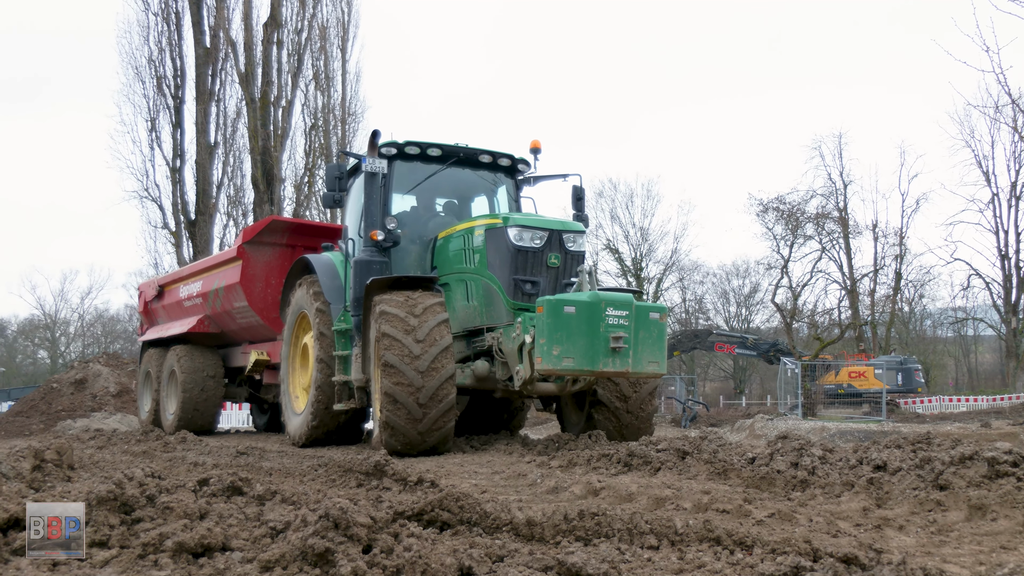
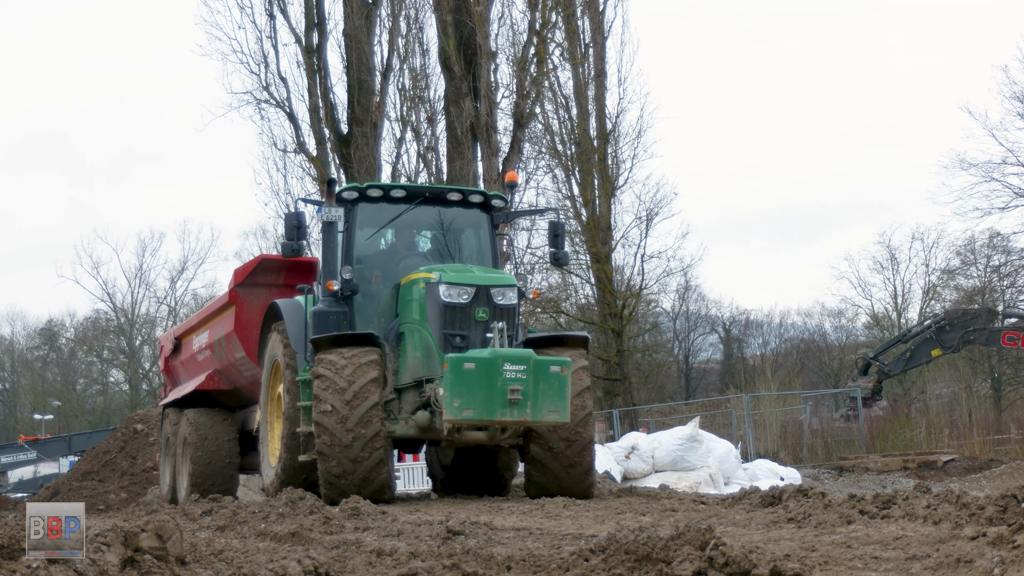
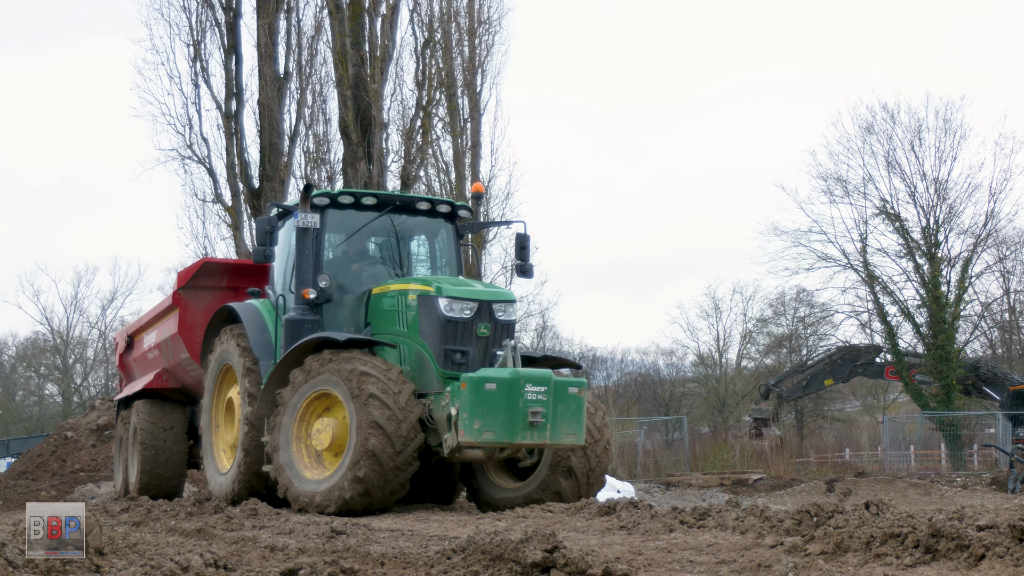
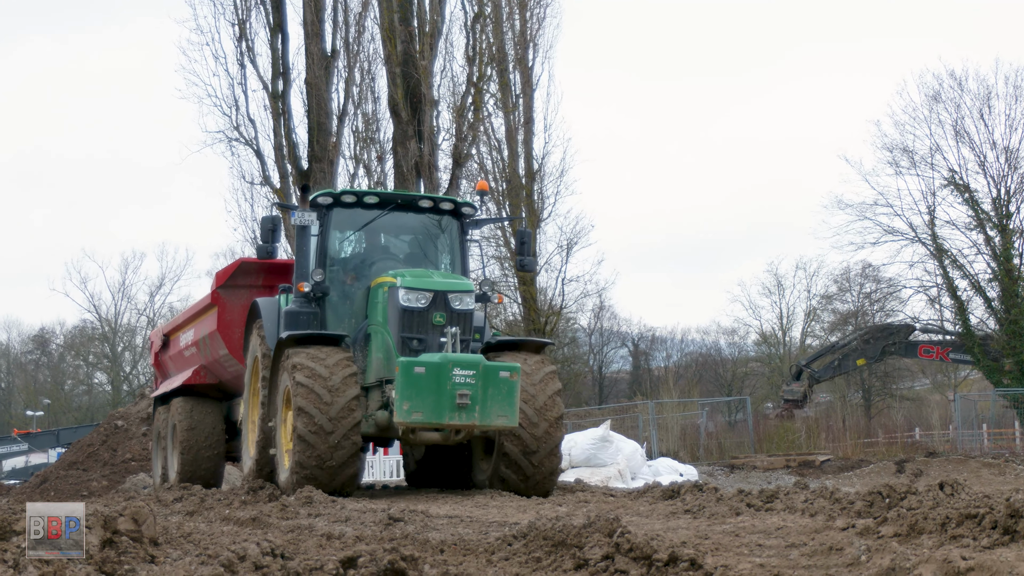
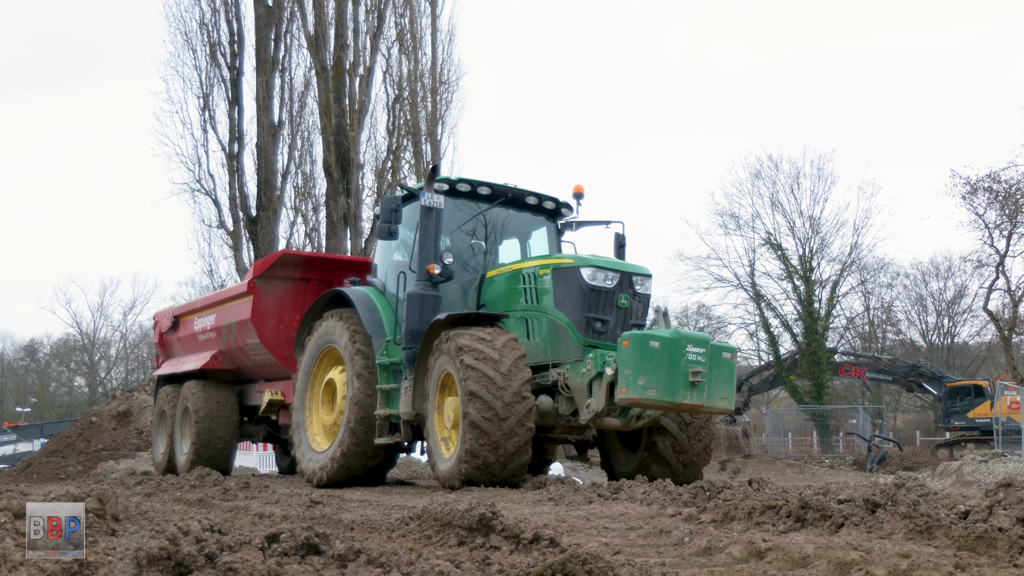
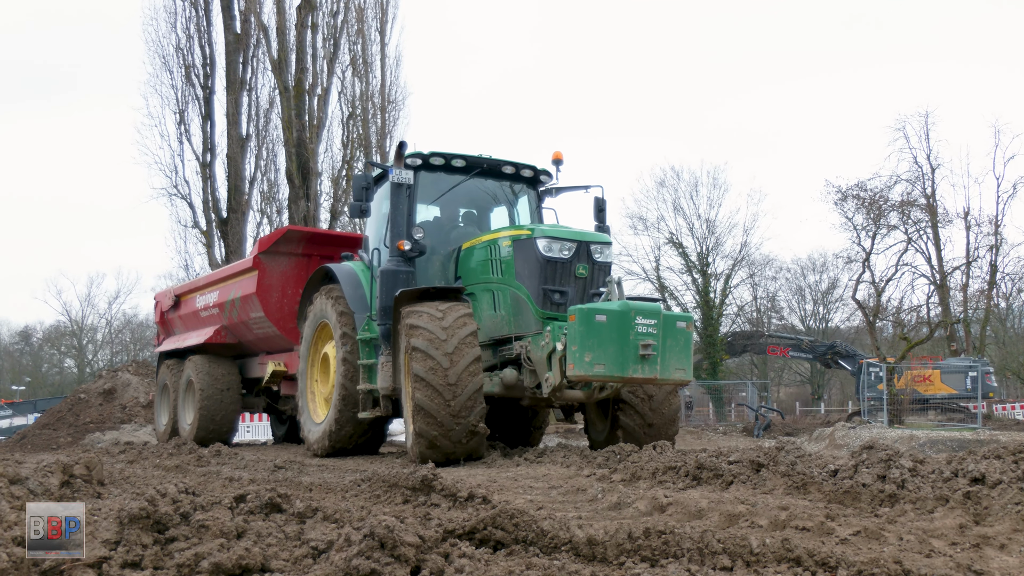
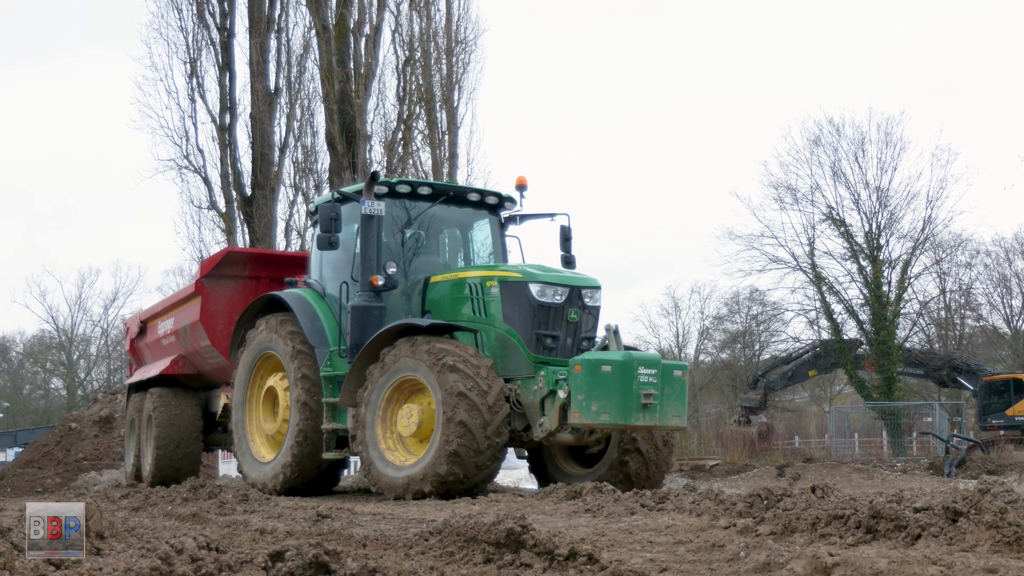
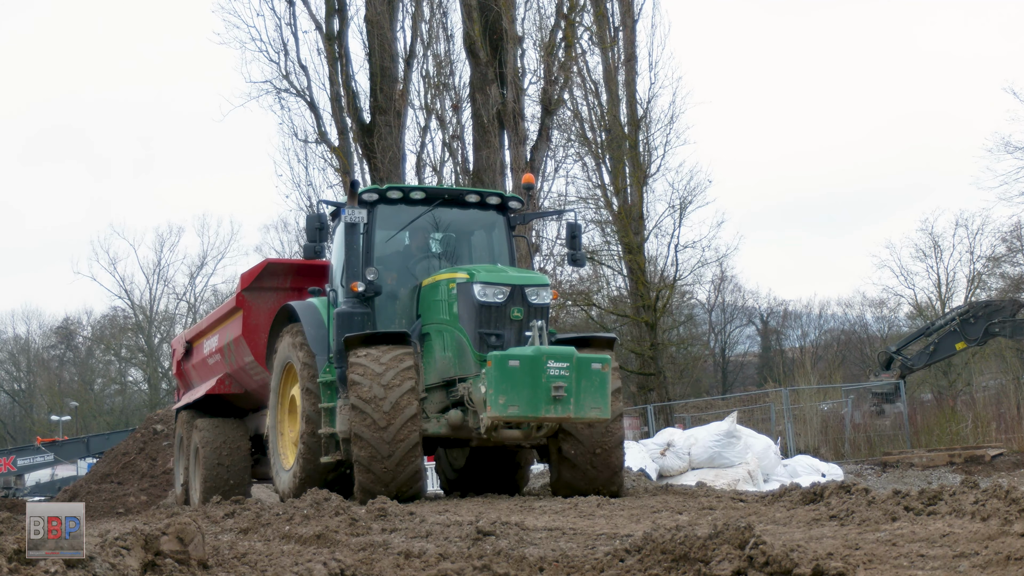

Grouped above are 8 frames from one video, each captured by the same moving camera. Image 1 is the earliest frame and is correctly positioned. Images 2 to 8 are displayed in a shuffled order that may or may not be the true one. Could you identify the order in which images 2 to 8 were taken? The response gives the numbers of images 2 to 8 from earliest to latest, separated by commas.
6, 5, 7, 3, 4, 2, 8
